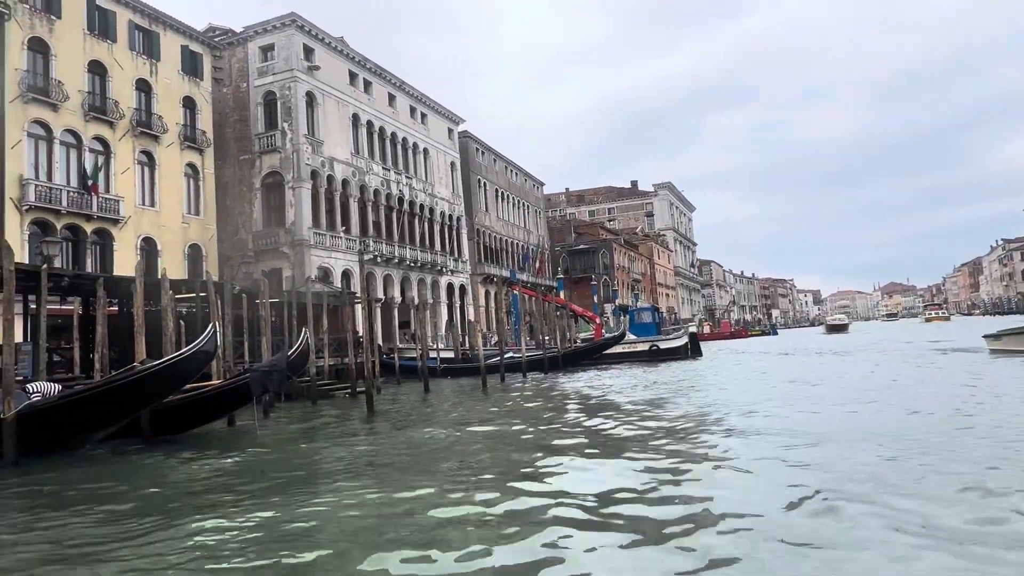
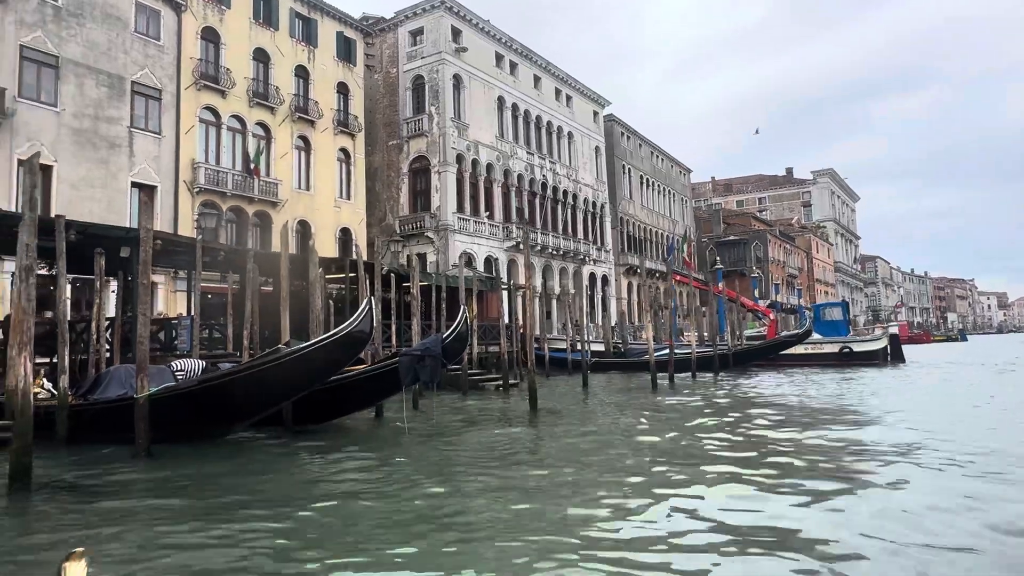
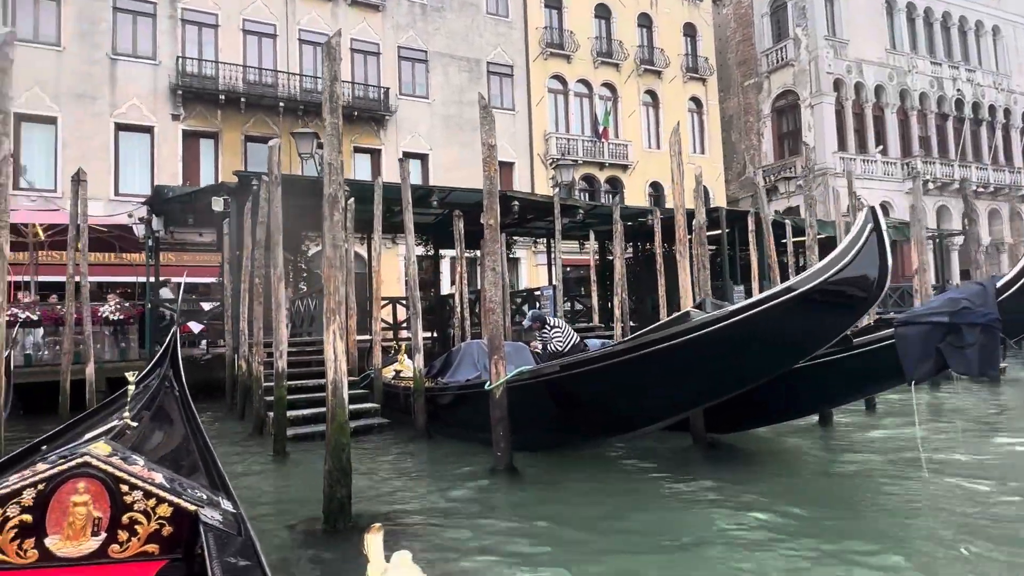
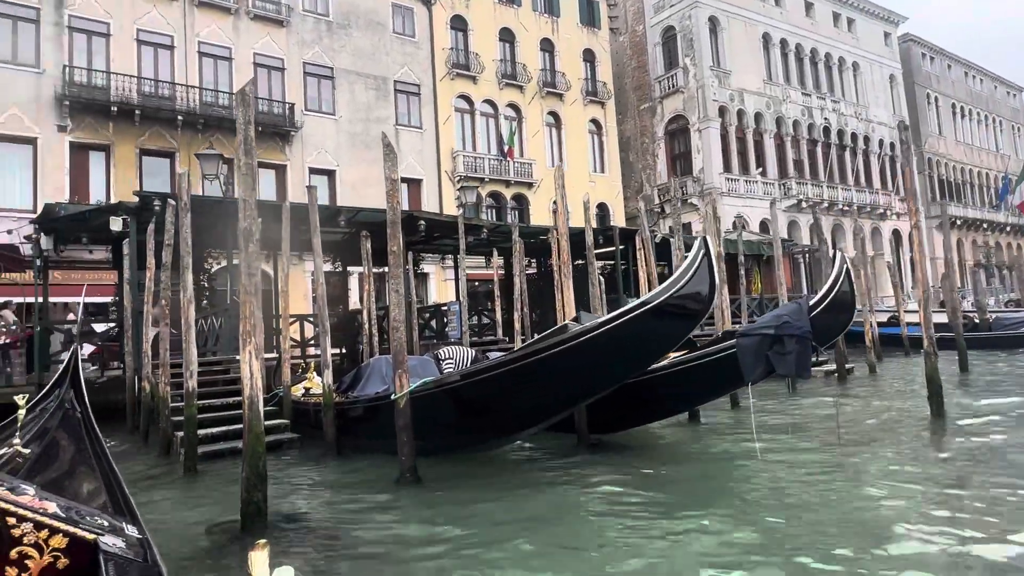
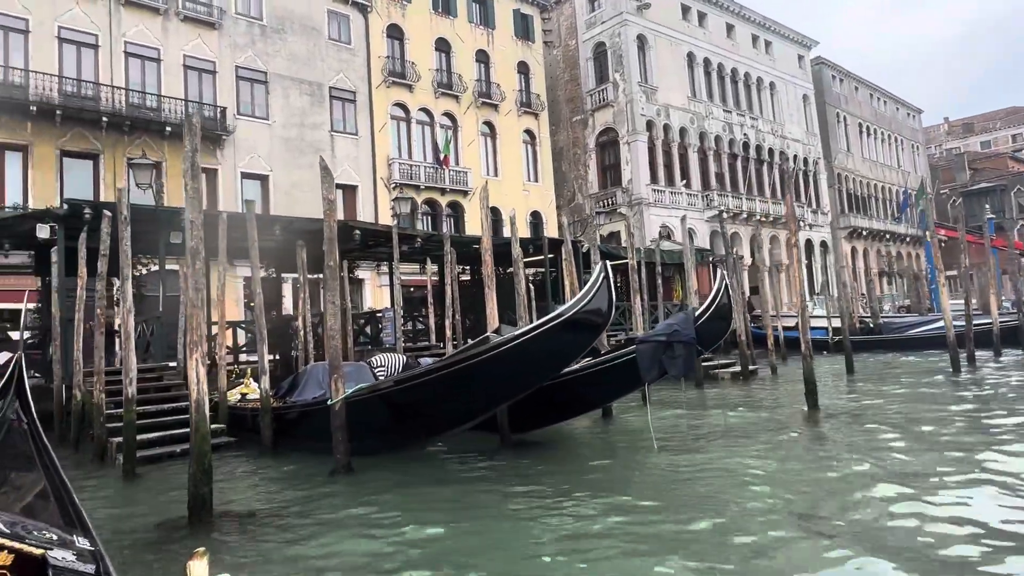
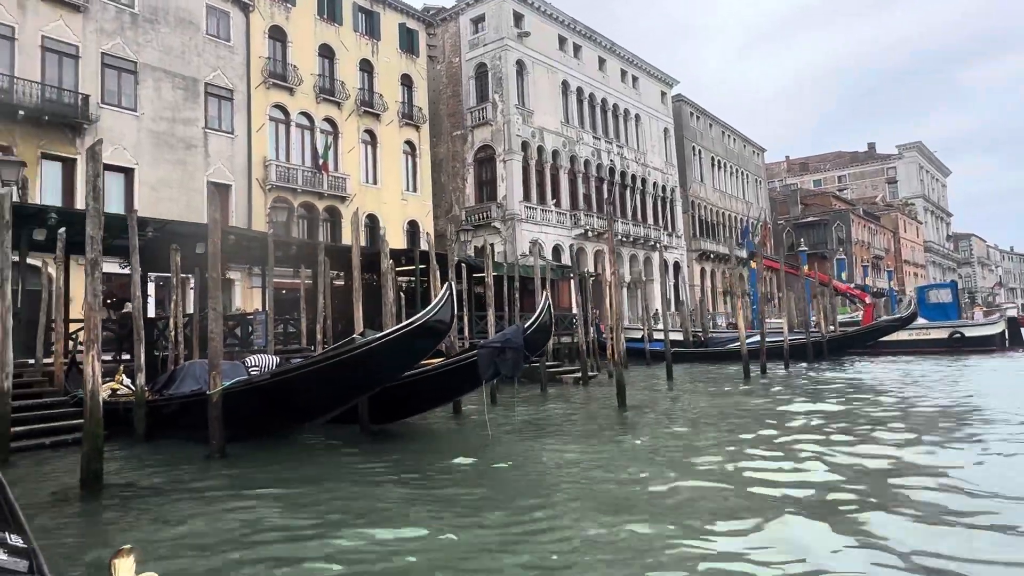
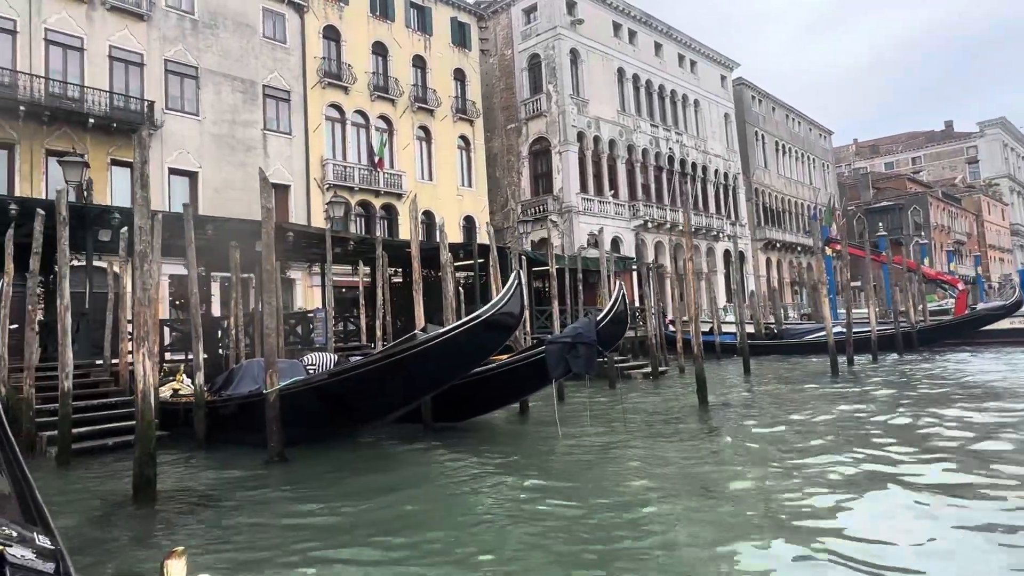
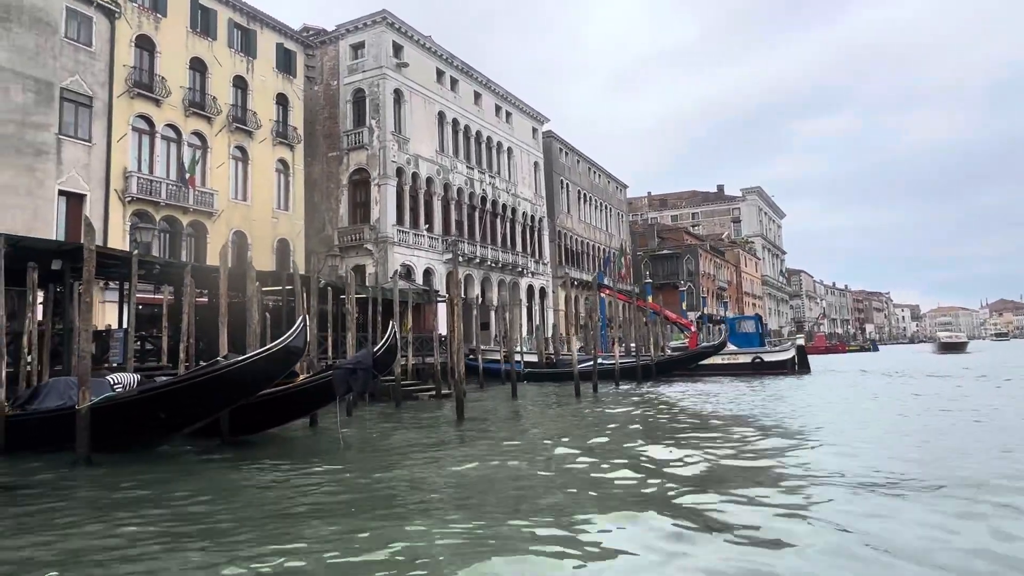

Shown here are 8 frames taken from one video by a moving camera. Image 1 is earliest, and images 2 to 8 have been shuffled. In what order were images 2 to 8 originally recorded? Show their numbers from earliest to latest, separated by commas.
8, 2, 6, 7, 5, 4, 3
